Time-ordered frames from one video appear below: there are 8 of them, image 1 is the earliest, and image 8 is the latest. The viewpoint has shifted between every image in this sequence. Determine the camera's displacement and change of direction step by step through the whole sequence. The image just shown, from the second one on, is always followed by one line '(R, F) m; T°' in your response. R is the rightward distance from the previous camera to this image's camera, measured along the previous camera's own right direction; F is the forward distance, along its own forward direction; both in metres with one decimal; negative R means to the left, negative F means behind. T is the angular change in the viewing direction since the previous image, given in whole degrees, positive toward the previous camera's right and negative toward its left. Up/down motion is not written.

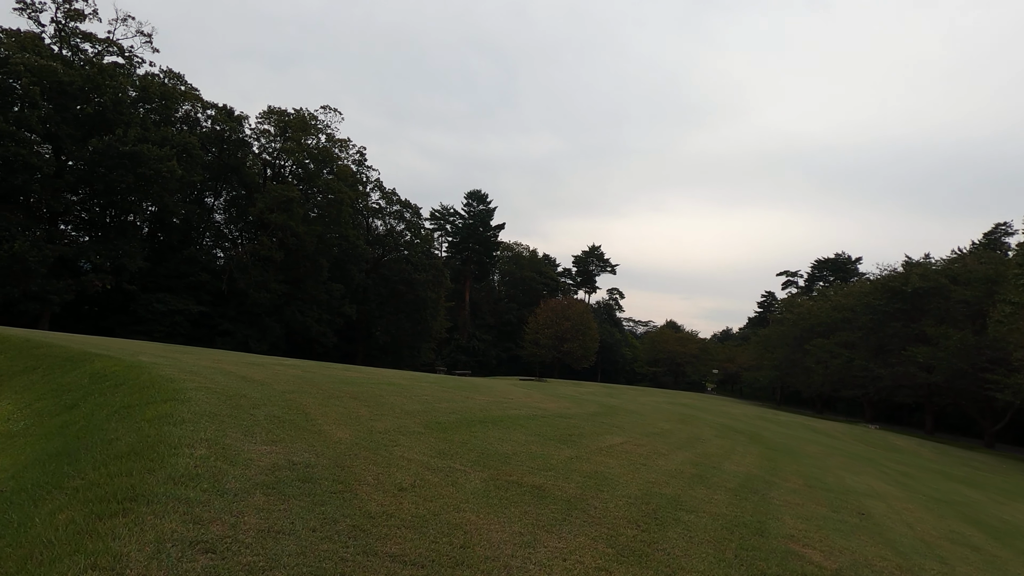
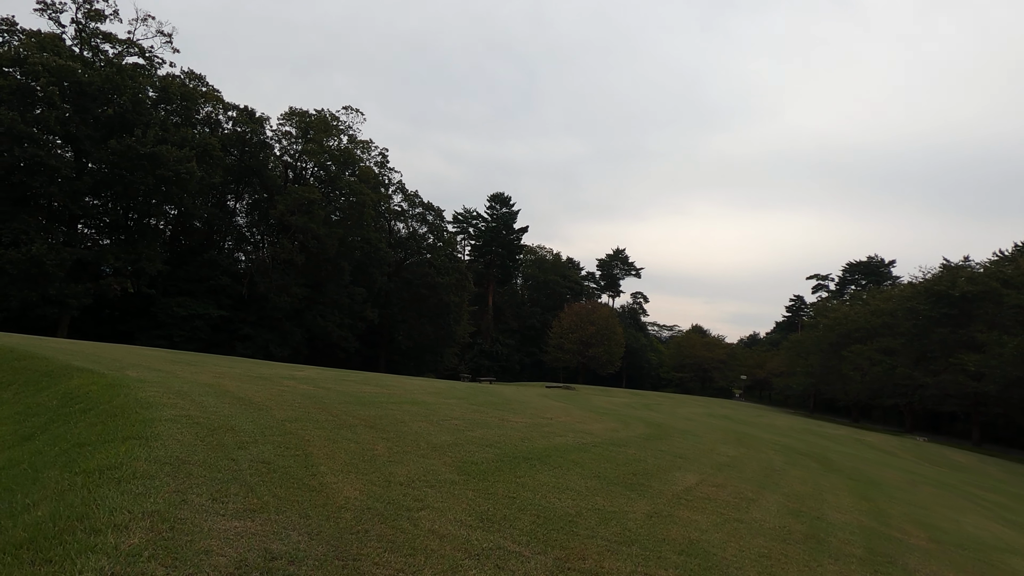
(-0.3, +1.5) m; -2°
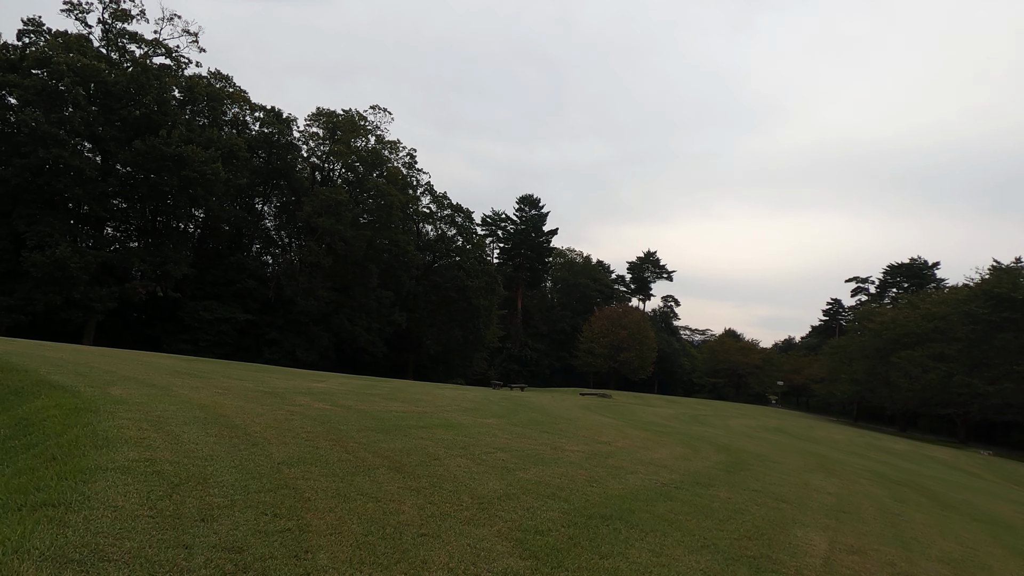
(-0.3, +1.6) m; -2°
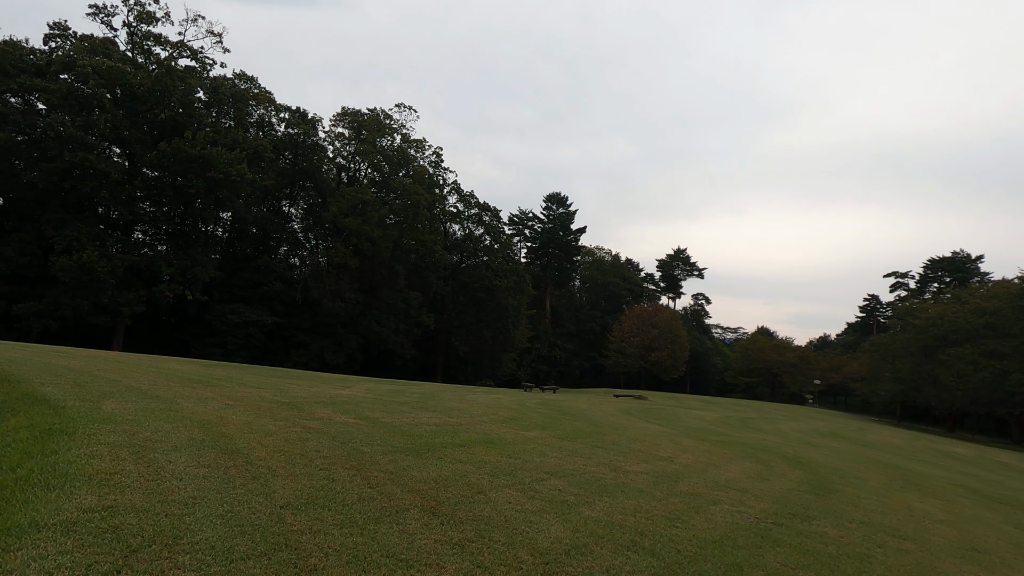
(-0.2, +1.1) m; -2°
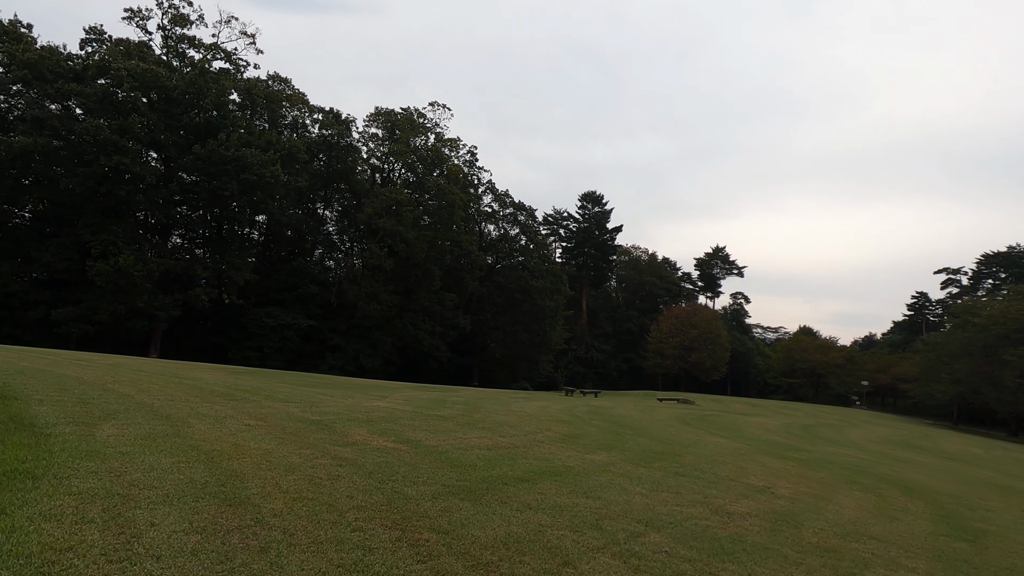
(-0.3, +1.2) m; -3°
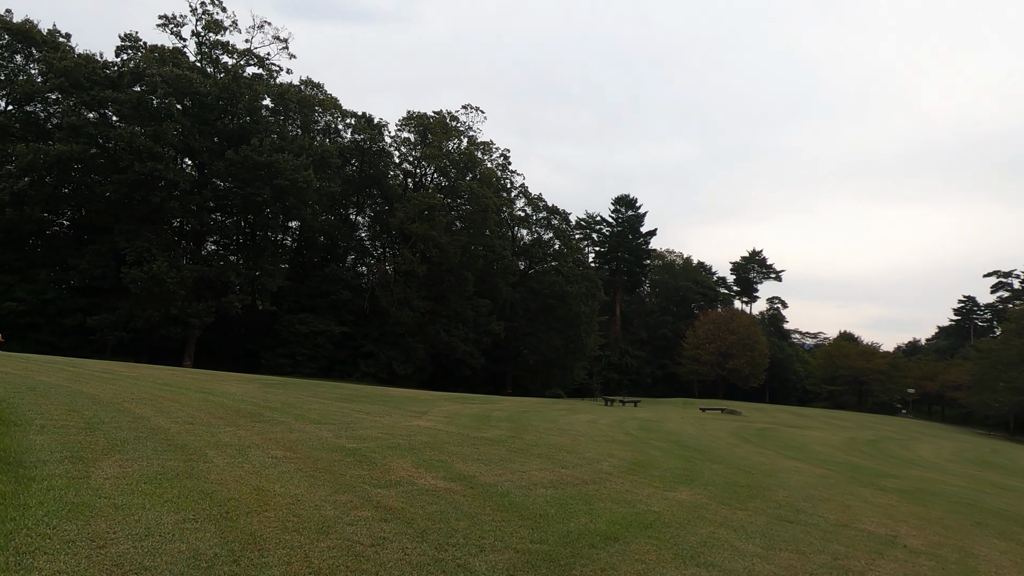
(-0.4, +1.1) m; -3°
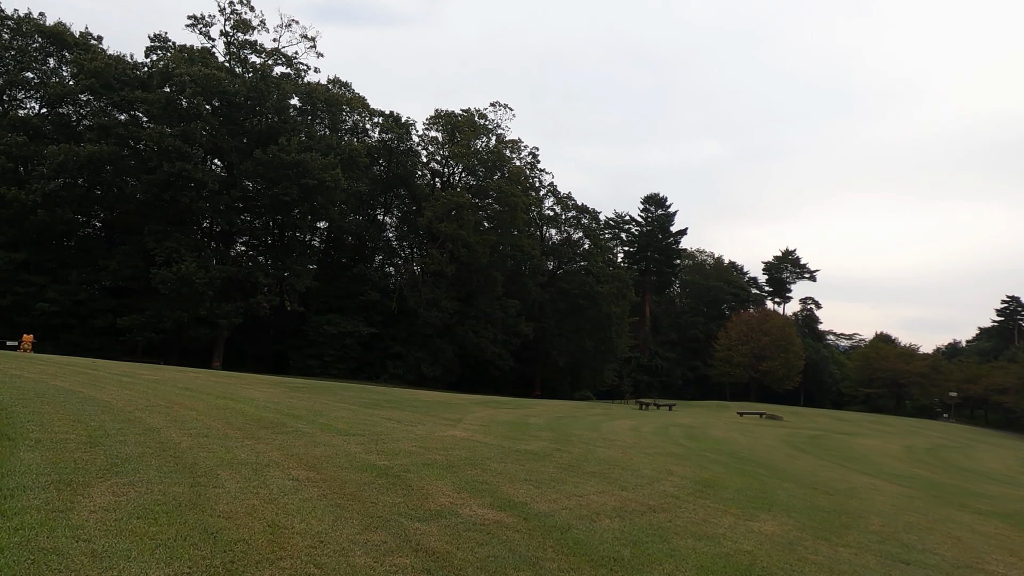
(-0.2, +0.9) m; -2°
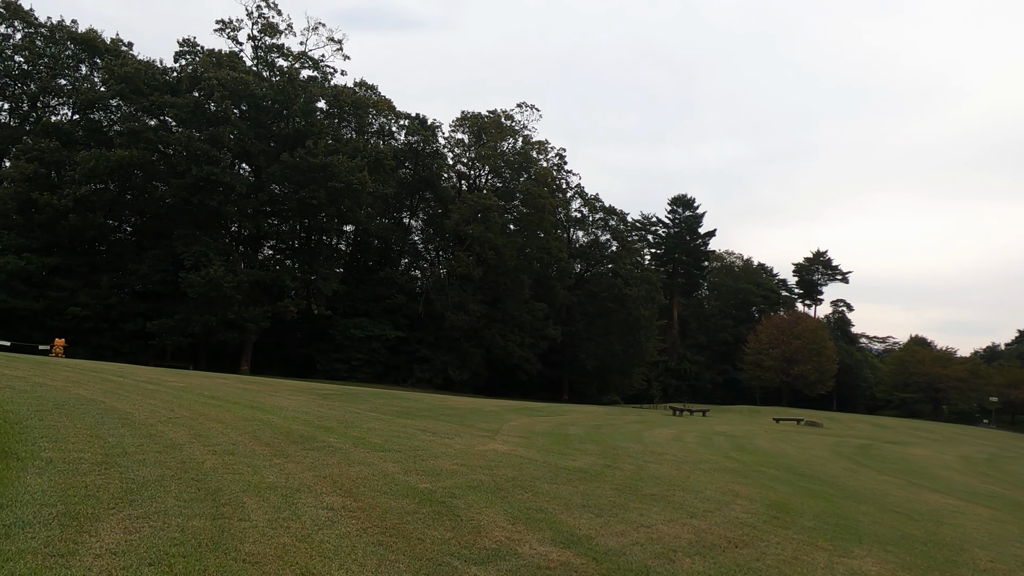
(-0.3, +0.6) m; -2°
